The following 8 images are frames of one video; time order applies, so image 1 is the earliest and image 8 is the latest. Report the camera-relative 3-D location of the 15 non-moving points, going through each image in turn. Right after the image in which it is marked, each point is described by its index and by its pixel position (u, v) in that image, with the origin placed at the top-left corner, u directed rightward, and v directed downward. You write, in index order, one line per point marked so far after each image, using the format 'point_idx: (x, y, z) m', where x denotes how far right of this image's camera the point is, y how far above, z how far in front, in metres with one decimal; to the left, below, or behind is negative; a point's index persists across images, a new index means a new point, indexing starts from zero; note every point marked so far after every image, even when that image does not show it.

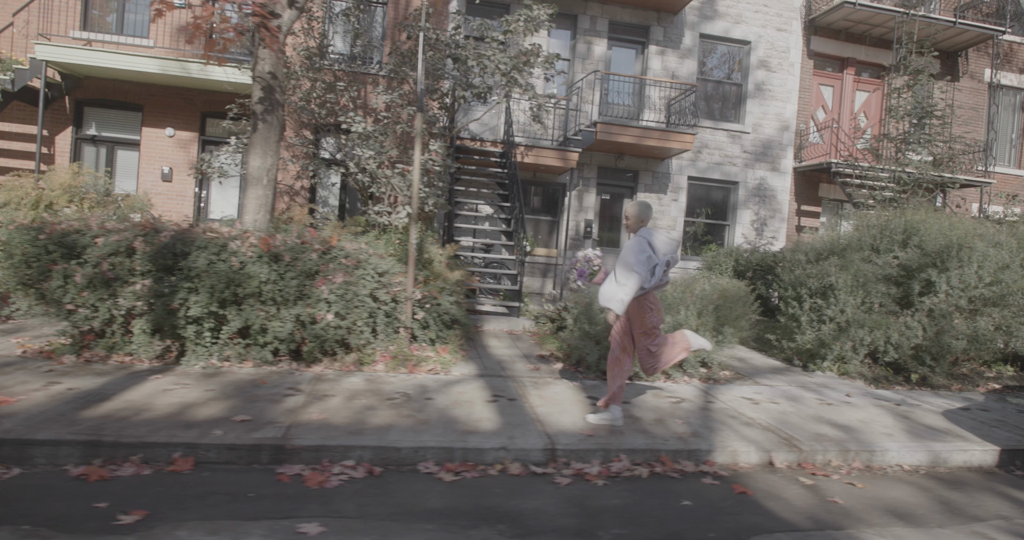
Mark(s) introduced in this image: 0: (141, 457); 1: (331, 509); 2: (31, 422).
0: (-3.0, -1.5, +3.9) m
1: (-1.3, -1.7, +3.4) m
2: (-4.1, -1.3, +4.1) m
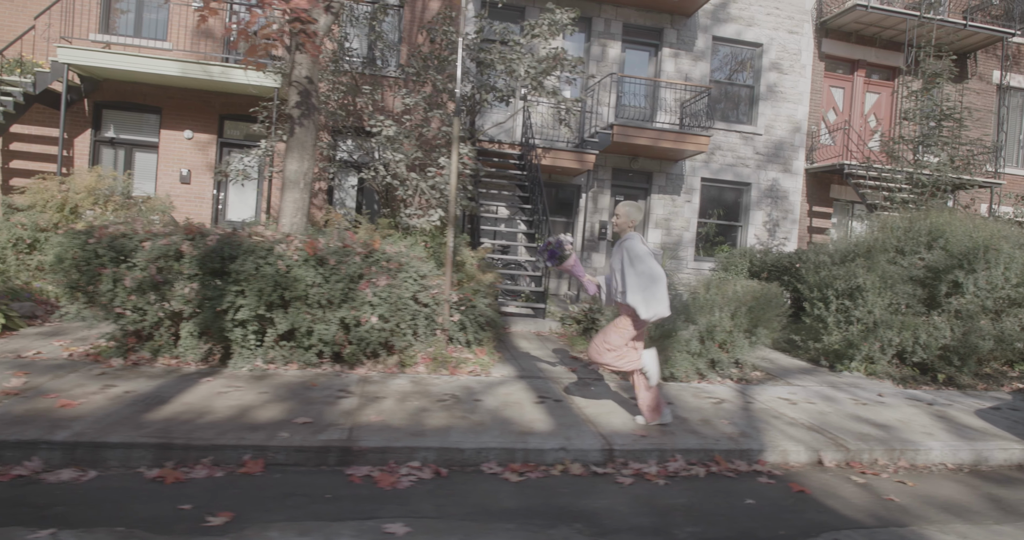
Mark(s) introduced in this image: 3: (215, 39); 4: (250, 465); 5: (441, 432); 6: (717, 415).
0: (-2.5, -1.6, +4.0) m
1: (-0.7, -1.7, +3.5) m
2: (-3.5, -1.3, +4.1) m
3: (-7.4, +5.8, +12.2) m
4: (-2.1, -1.6, +3.9) m
5: (-0.6, -1.5, +4.5) m
6: (+2.3, -1.6, +5.5) m
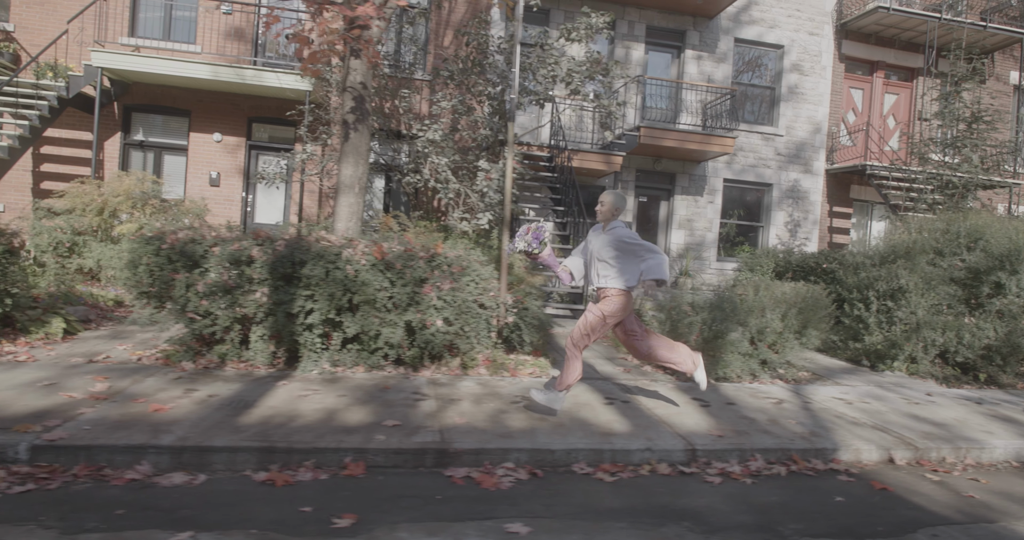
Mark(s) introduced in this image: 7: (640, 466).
0: (-1.7, -1.6, +4.1) m
1: (+0.1, -1.8, +3.6) m
2: (-2.7, -1.4, +4.2) m
3: (-6.7, +5.8, +12.2) m
4: (-1.3, -1.6, +4.0) m
5: (+0.2, -1.6, +4.6) m
6: (+3.1, -1.7, +5.6) m
7: (+1.2, -1.8, +4.4) m
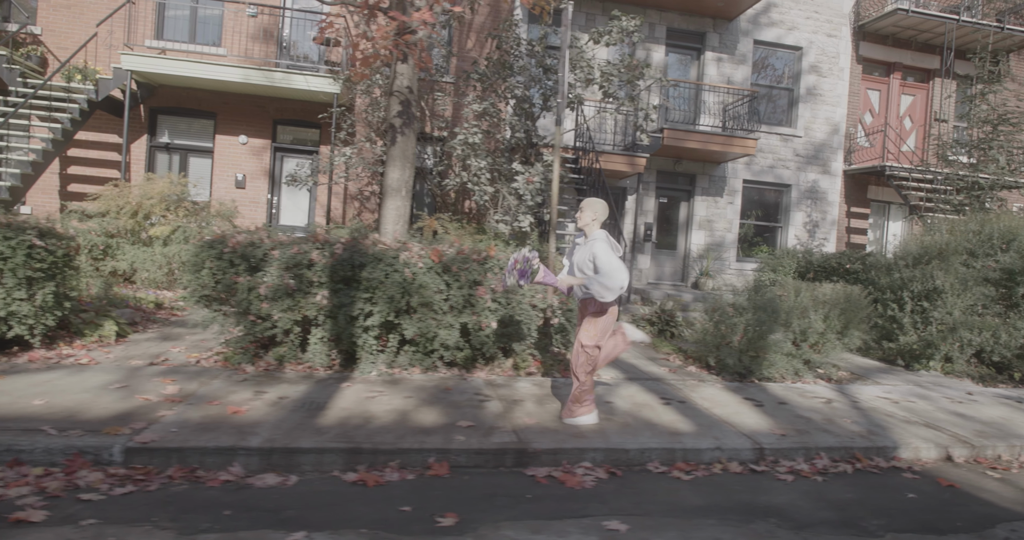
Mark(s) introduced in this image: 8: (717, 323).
0: (-1.0, -1.6, +4.1) m
1: (+0.8, -1.8, +3.7) m
2: (-2.0, -1.4, +4.3) m
3: (-6.1, +5.7, +12.3) m
4: (-0.6, -1.7, +4.1) m
5: (+0.8, -1.6, +4.7) m
6: (+3.8, -1.7, +5.7) m
7: (+1.9, -1.8, +4.5) m
8: (+3.0, -0.8, +7.1) m
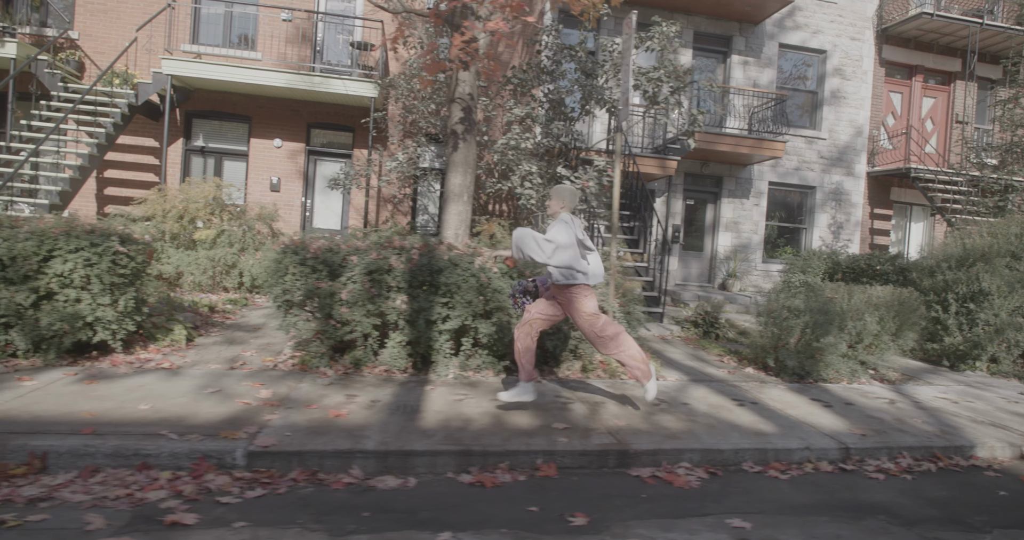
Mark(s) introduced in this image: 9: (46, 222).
0: (0.0, -1.7, +4.3) m
1: (+1.7, -1.9, +3.8) m
2: (-1.1, -1.5, +4.4) m
3: (-5.2, +5.7, +12.3) m
4: (+0.3, -1.7, +4.2) m
5: (+1.8, -1.6, +4.8) m
6: (+4.7, -1.7, +5.8) m
7: (+2.8, -1.9, +4.7) m
8: (+3.9, -0.8, +7.2) m
9: (-5.6, +0.6, +5.8) m
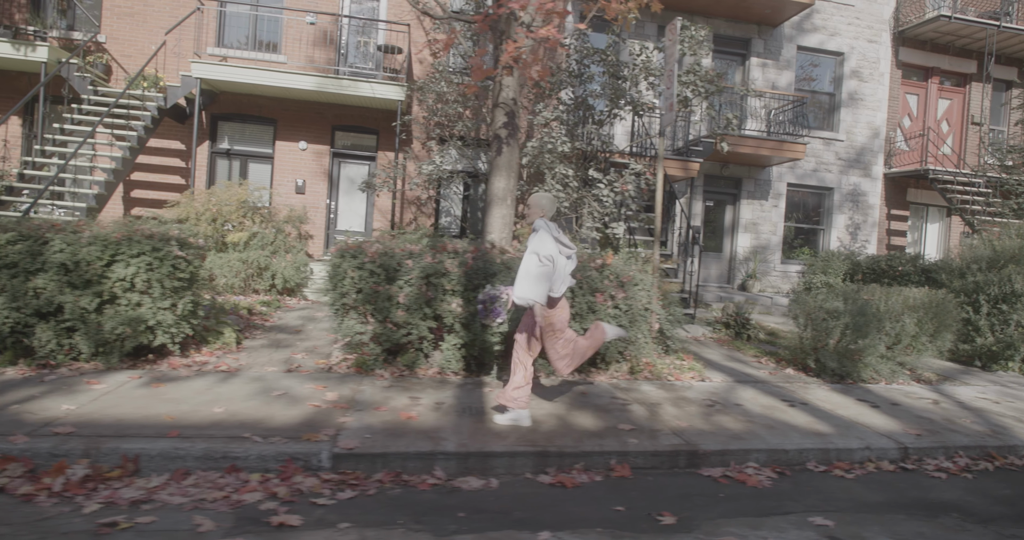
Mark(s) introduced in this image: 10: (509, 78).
0: (+0.6, -1.7, +4.3) m
1: (+2.4, -1.9, +3.9) m
2: (-0.4, -1.5, +4.5) m
3: (-4.6, +5.6, +12.4) m
4: (+1.0, -1.8, +4.3) m
5: (+2.4, -1.7, +4.9) m
6: (+5.4, -1.8, +6.0) m
7: (+3.5, -1.9, +4.8) m
8: (+4.5, -0.9, +7.3) m
9: (-4.9, +0.5, +5.9) m
10: (-0.1, +2.9, +7.3) m
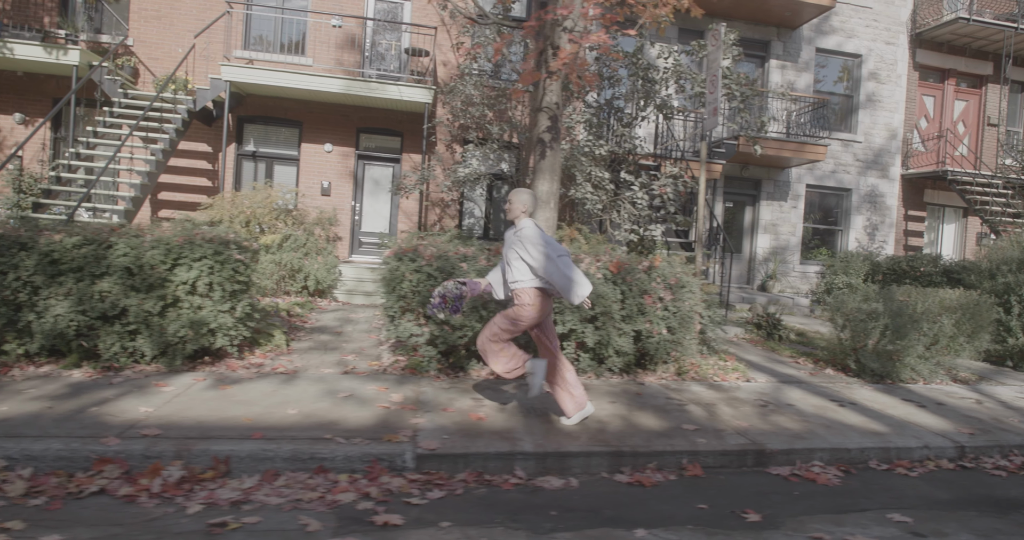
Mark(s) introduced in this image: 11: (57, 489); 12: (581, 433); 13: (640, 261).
0: (+1.3, -1.8, +4.4) m
1: (+3.1, -1.9, +4.0) m
2: (+0.2, -1.6, +4.6) m
3: (-4.0, +5.6, +12.5) m
4: (+1.6, -1.8, +4.4) m
5: (+3.1, -1.7, +5.0) m
6: (+6.1, -1.8, +6.1) m
7: (+4.1, -1.9, +4.9) m
8: (+5.2, -0.9, +7.4) m
9: (-4.3, +0.5, +6.0) m
10: (+0.6, +2.9, +7.4) m
11: (-3.5, -1.7, +3.7) m
12: (+0.6, -1.6, +4.7) m
13: (+1.7, +0.1, +6.6) m
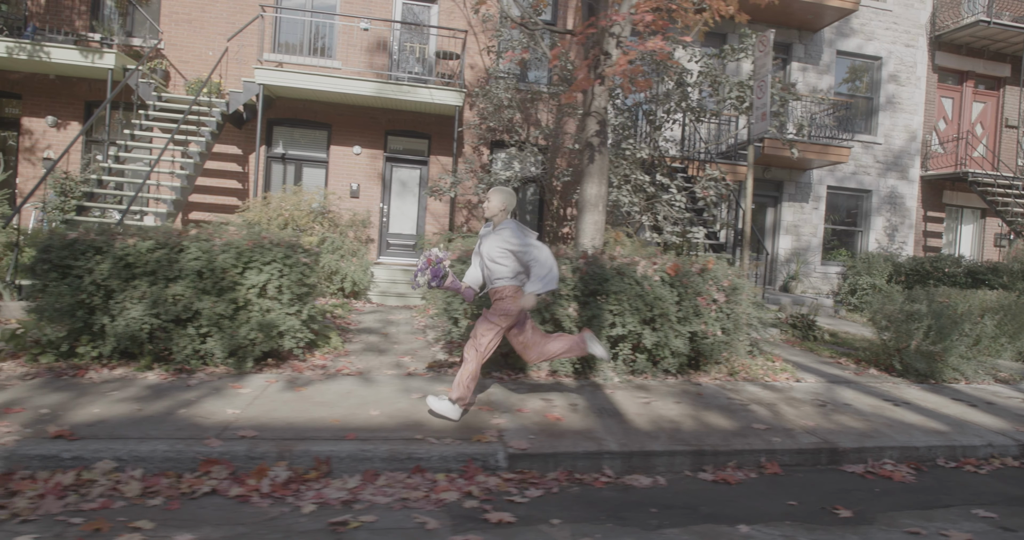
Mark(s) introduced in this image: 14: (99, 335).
0: (+2.1, -1.8, +4.6) m
1: (+3.9, -2.0, +4.1) m
2: (+1.0, -1.6, +4.7) m
3: (-3.2, +5.5, +12.6) m
4: (+2.4, -1.9, +4.6) m
5: (+3.9, -1.7, +5.2) m
6: (+6.8, -1.8, +6.2) m
7: (+4.9, -2.0, +5.0) m
8: (+6.0, -0.9, +7.6) m
9: (-3.5, +0.4, +6.1) m
10: (+1.4, +2.8, +7.5) m
11: (-2.7, -1.7, +3.8) m
12: (+1.4, -1.6, +4.8) m
13: (+2.5, +0.1, +6.7) m
14: (-4.9, -0.8, +5.8) m
